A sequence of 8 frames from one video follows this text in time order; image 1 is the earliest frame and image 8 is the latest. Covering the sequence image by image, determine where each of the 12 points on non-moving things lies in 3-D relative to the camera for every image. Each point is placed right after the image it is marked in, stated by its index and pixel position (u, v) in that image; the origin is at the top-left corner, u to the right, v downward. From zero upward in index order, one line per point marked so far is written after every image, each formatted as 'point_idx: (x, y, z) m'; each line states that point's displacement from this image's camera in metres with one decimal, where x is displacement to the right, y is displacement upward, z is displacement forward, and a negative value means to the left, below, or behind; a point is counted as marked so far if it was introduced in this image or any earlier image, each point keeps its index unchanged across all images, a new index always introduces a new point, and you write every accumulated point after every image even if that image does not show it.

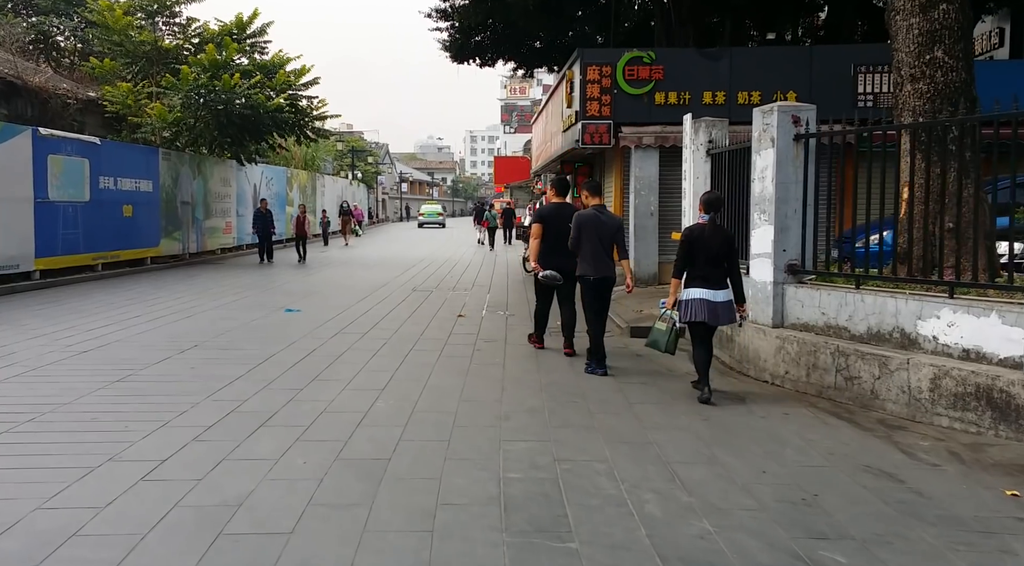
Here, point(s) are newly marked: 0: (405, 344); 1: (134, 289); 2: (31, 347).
0: (-1.1, -0.6, +9.6) m
1: (-6.5, -0.1, +16.5) m
2: (-4.8, -0.6, +9.5) m
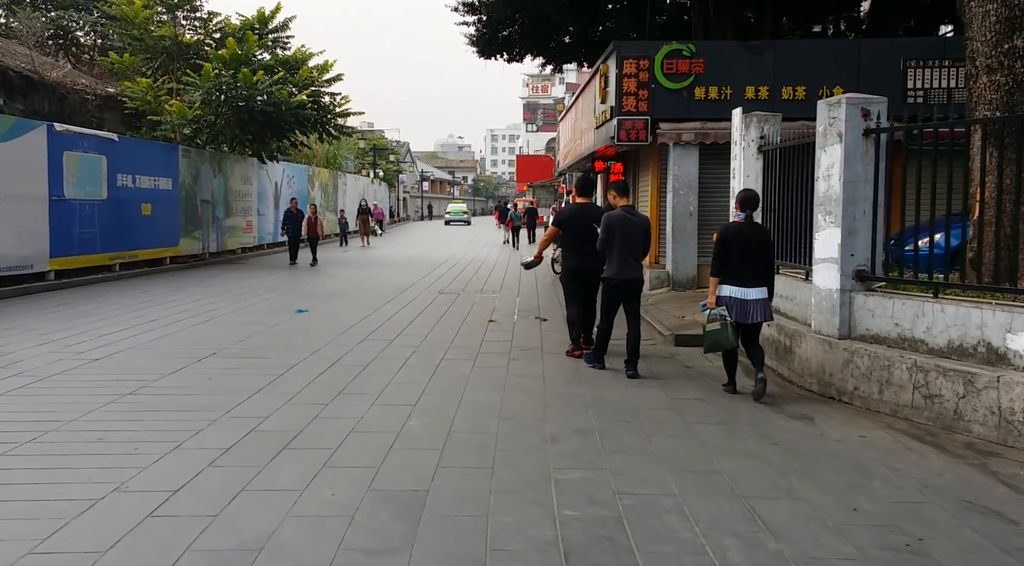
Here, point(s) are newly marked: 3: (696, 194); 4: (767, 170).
0: (-0.7, -0.7, +9.1) m
1: (-6.0, -0.1, +16.1) m
2: (-4.4, -0.7, +9.0) m
3: (+2.5, +1.2, +13.0) m
4: (+2.4, +1.0, +8.9) m
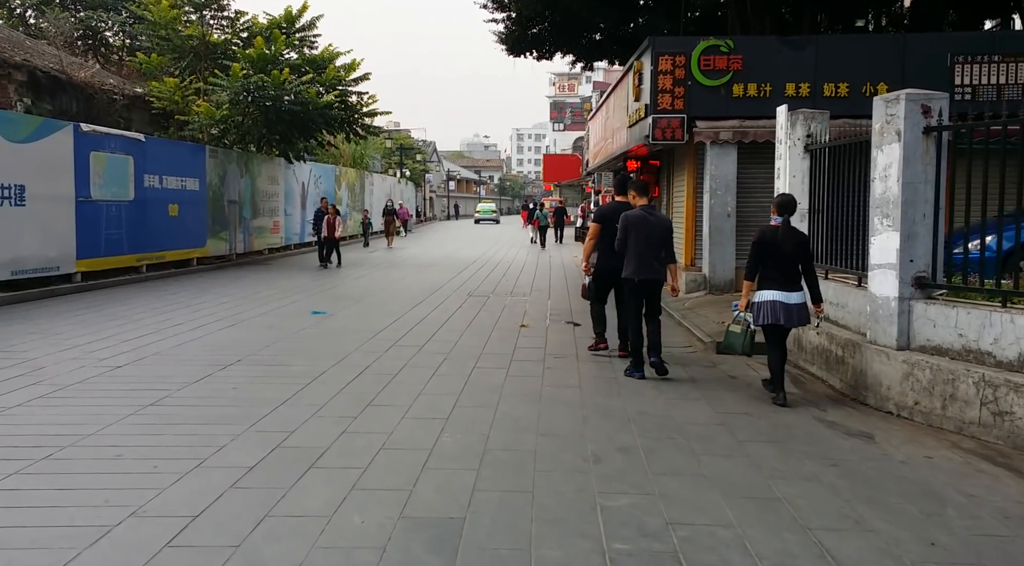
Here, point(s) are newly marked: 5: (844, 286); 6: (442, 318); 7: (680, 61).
0: (-0.4, -0.7, +8.8) m
1: (-5.5, -0.1, +15.9) m
2: (-4.1, -0.7, +8.8) m
3: (+2.9, +1.2, +12.6) m
4: (+2.7, +1.0, +8.5) m
5: (+2.6, 0.0, +7.6) m
6: (-0.9, -0.4, +12.1) m
7: (+2.2, +2.9, +12.7) m
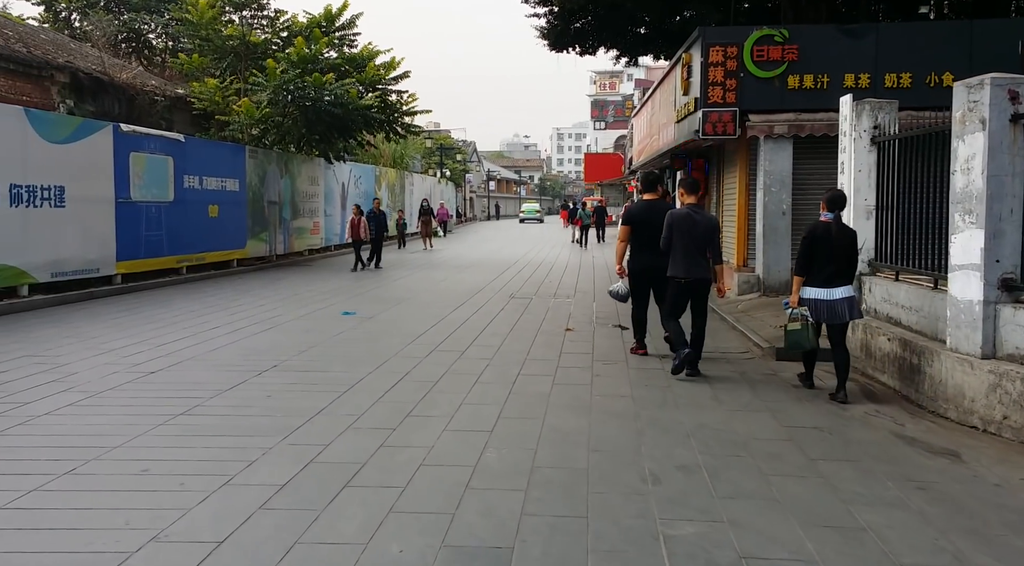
0: (0.0, -0.7, +8.3) m
1: (-4.8, -0.2, +15.7) m
2: (-3.7, -0.7, +8.5) m
3: (+3.5, +1.2, +12.0) m
4: (+3.1, +1.0, +7.9) m
5: (+3.0, 0.0, +7.1) m
6: (-0.4, -0.5, +11.7) m
7: (+2.8, +2.9, +12.1) m
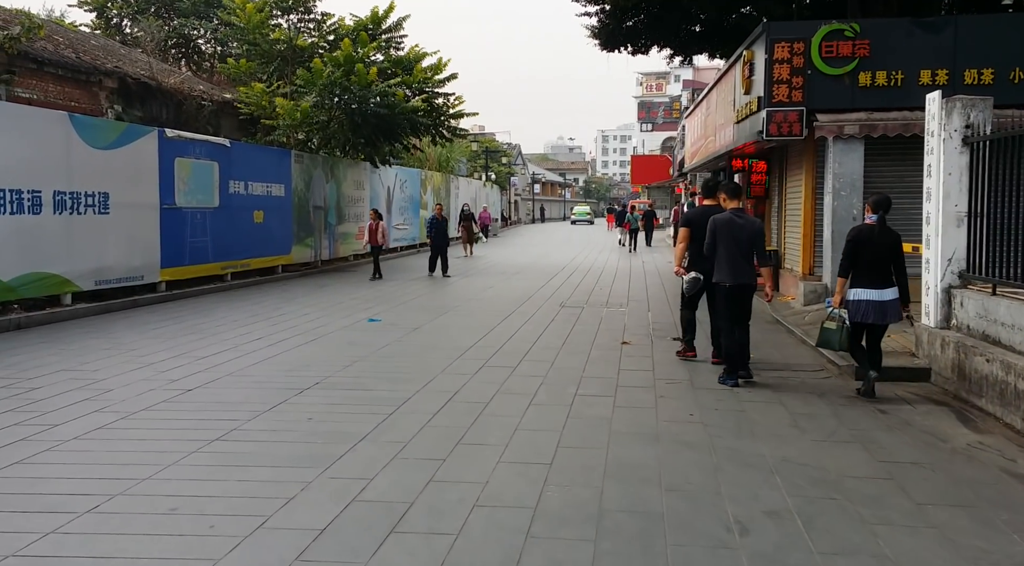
0: (+0.4, -0.8, +7.8) m
1: (-4.0, -0.3, +15.3) m
2: (-3.2, -0.8, +8.2) m
3: (+4.1, +1.0, +11.3) m
4: (+3.5, +0.9, +7.3) m
5: (+3.4, -0.1, +6.4) m
6: (+0.3, -0.6, +11.2) m
7: (+3.4, +2.8, +11.5) m
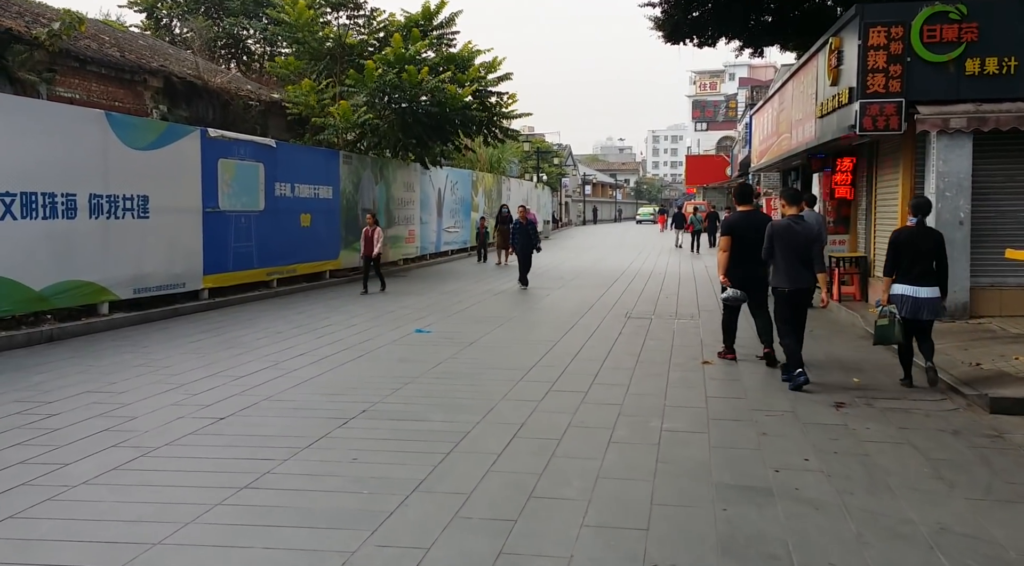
0: (+1.0, -0.9, +6.8) m
1: (-3.1, -0.4, +14.5) m
2: (-2.7, -0.9, +7.3) m
3: (+4.8, +0.9, +10.1) m
4: (+4.0, +0.8, +6.1) m
5: (+3.8, -0.3, +5.2) m
6: (+0.9, -0.7, +10.1) m
7: (+4.1, +2.7, +10.3) m
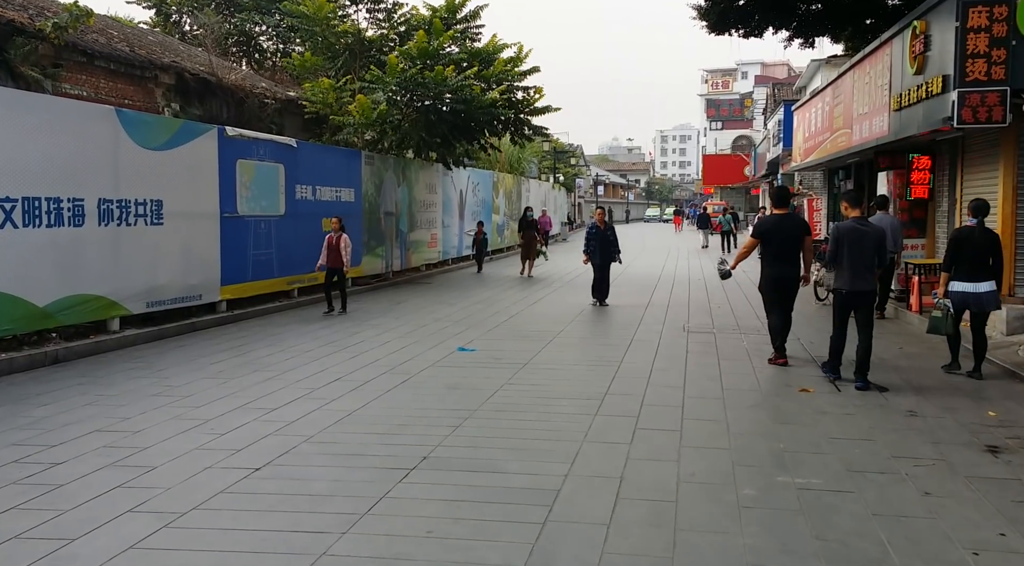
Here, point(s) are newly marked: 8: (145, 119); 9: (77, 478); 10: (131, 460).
0: (+1.5, -1.1, +5.6) m
1: (-2.5, -0.6, +13.4) m
2: (-2.1, -1.1, +6.2) m
3: (+5.4, +0.8, +8.9) m
4: (+4.5, +0.6, +4.9) m
5: (+4.4, -0.4, +4.0) m
6: (+1.5, -0.8, +9.0) m
7: (+4.7, +2.6, +9.1) m
8: (-4.4, +2.0, +11.4) m
9: (-2.6, -1.1, +5.7) m
10: (-2.4, -1.1, +6.0) m
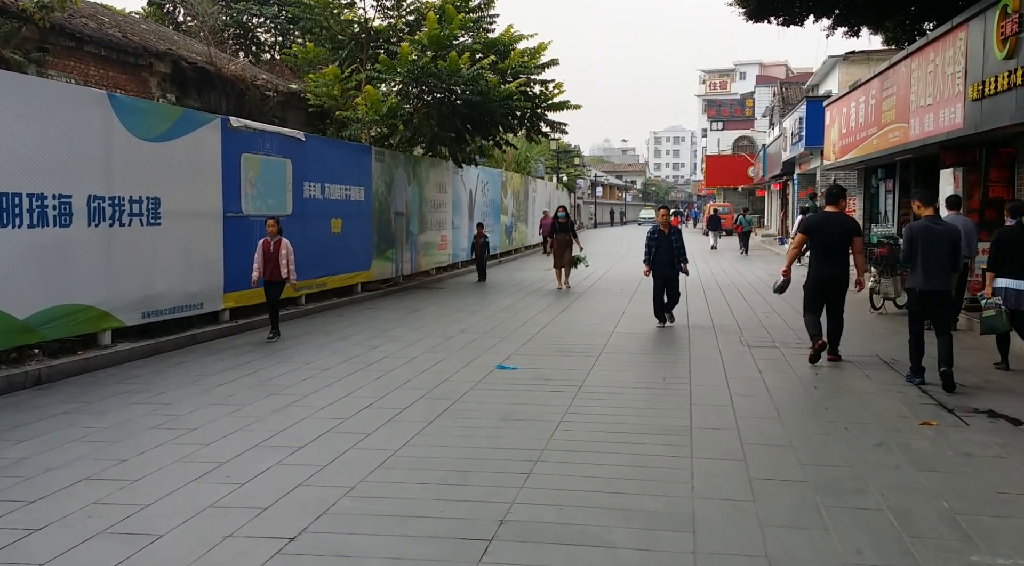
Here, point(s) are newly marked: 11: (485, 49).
0: (+2.0, -1.2, +4.4) m
1: (-2.1, -0.7, +12.1) m
2: (-1.6, -1.2, +4.9) m
3: (+5.9, +0.7, +7.7) m
4: (+5.0, +0.5, +3.7) m
5: (+4.9, -0.5, +2.8) m
6: (+2.0, -0.9, +7.7) m
7: (+5.2, +2.5, +7.9) m
8: (-3.9, +1.9, +10.1) m
9: (-2.1, -1.2, +4.4) m
10: (-1.9, -1.2, +4.7) m
11: (-0.5, +4.8, +19.6) m
